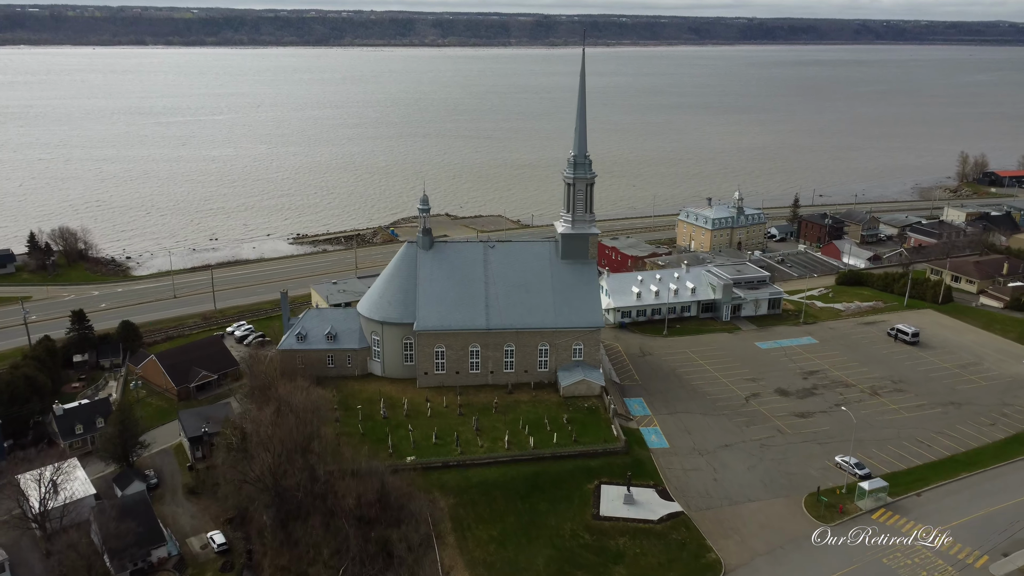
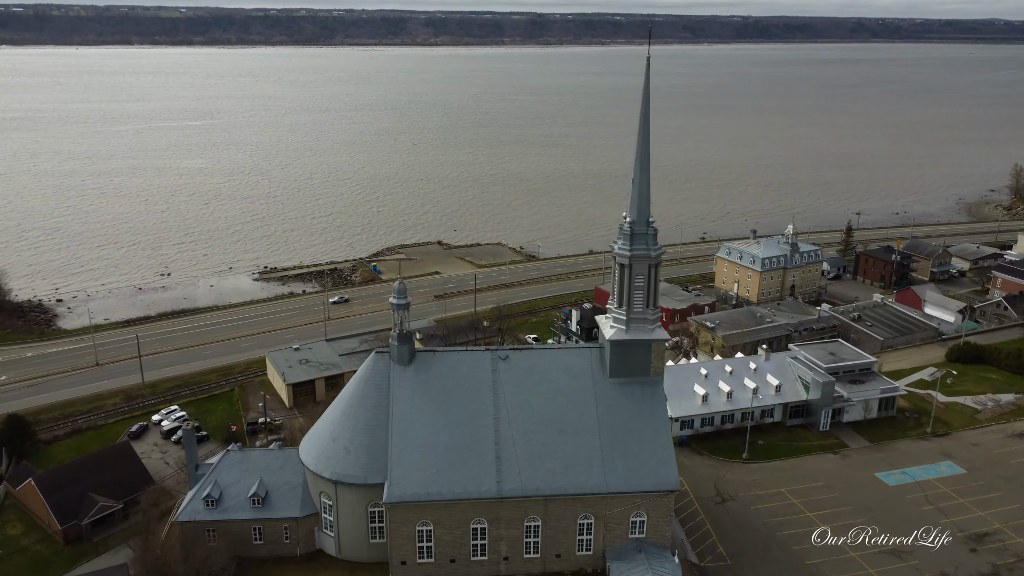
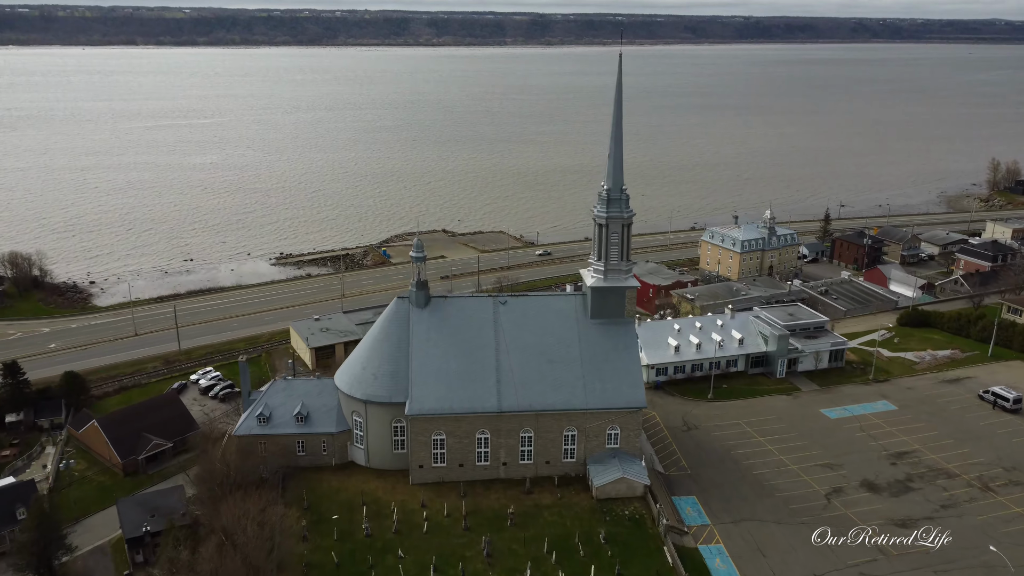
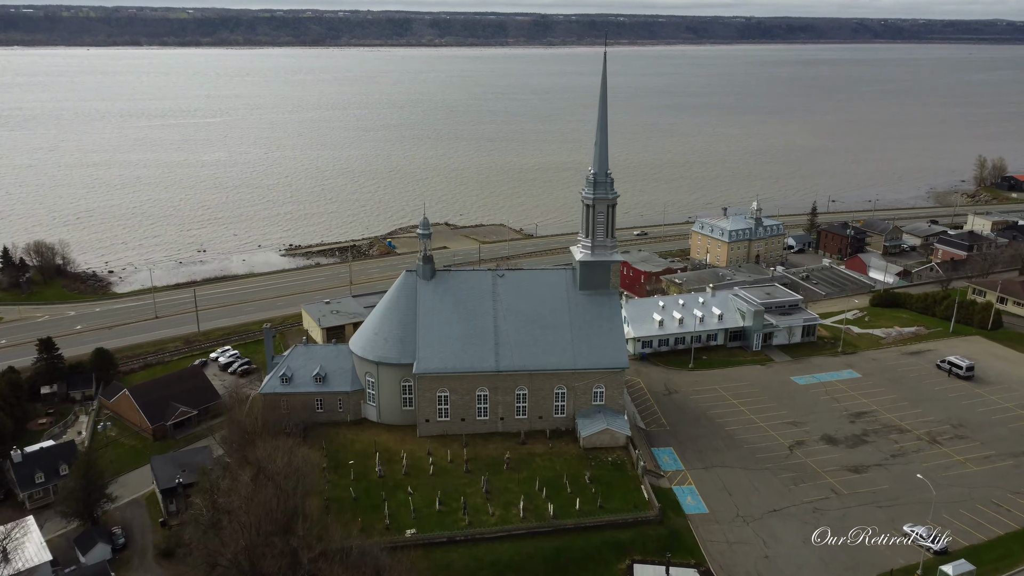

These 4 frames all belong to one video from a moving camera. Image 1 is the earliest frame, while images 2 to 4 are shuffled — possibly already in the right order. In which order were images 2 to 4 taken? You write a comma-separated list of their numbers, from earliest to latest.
4, 3, 2
